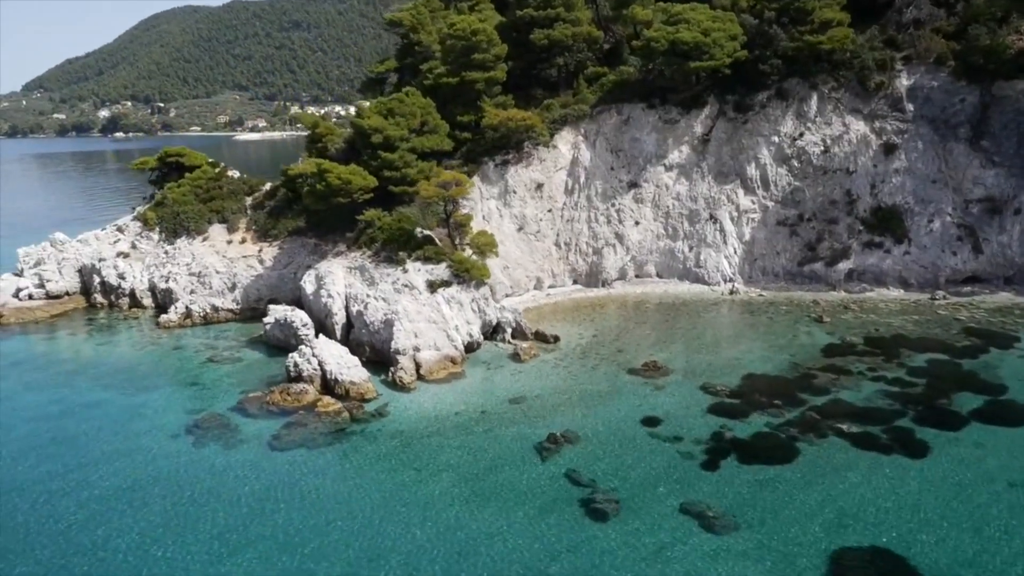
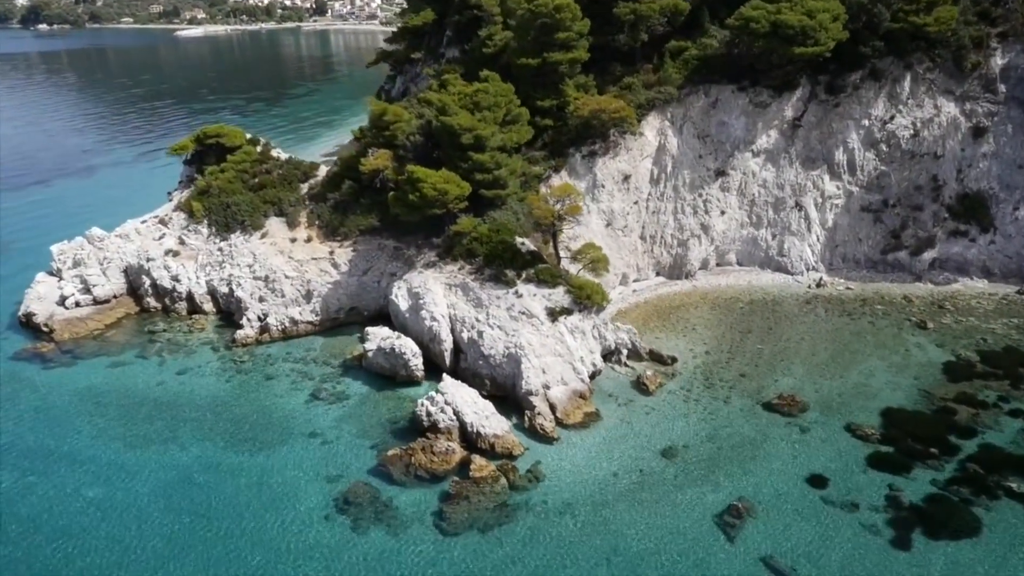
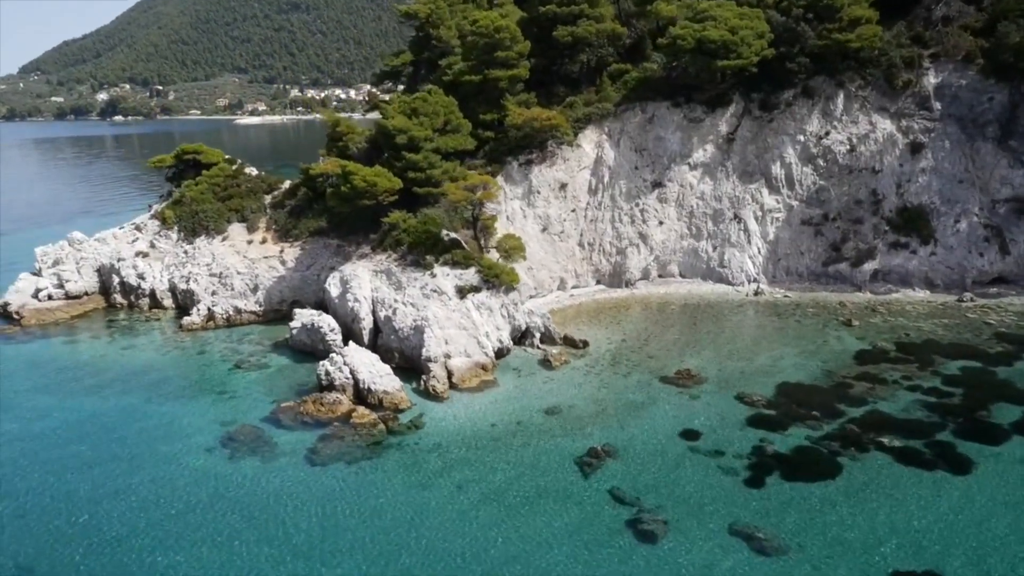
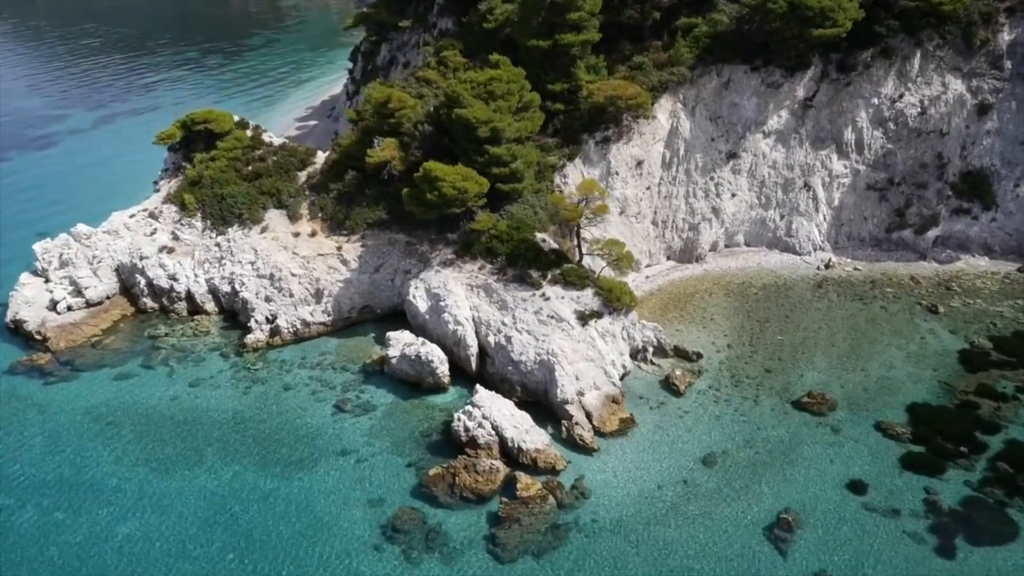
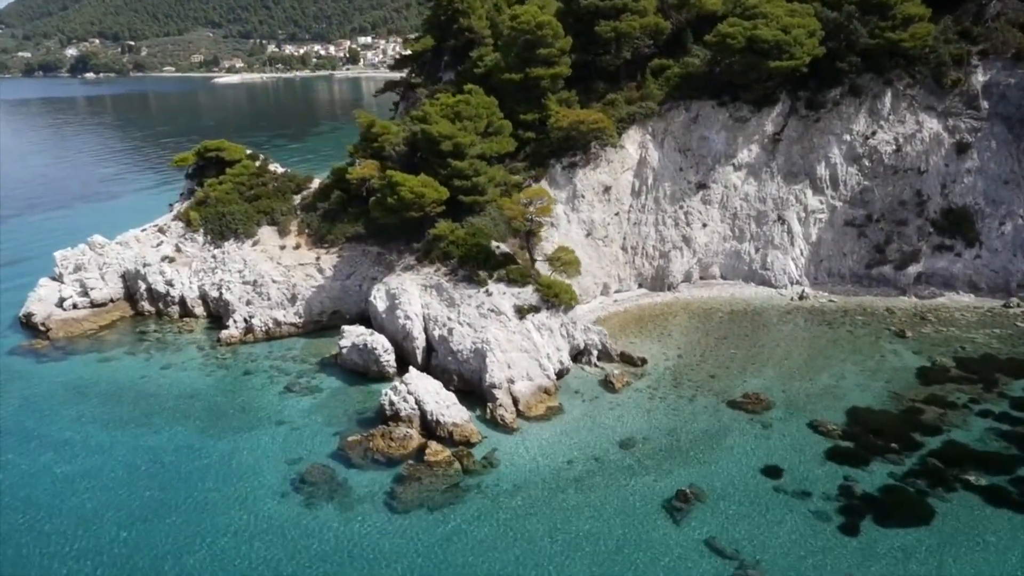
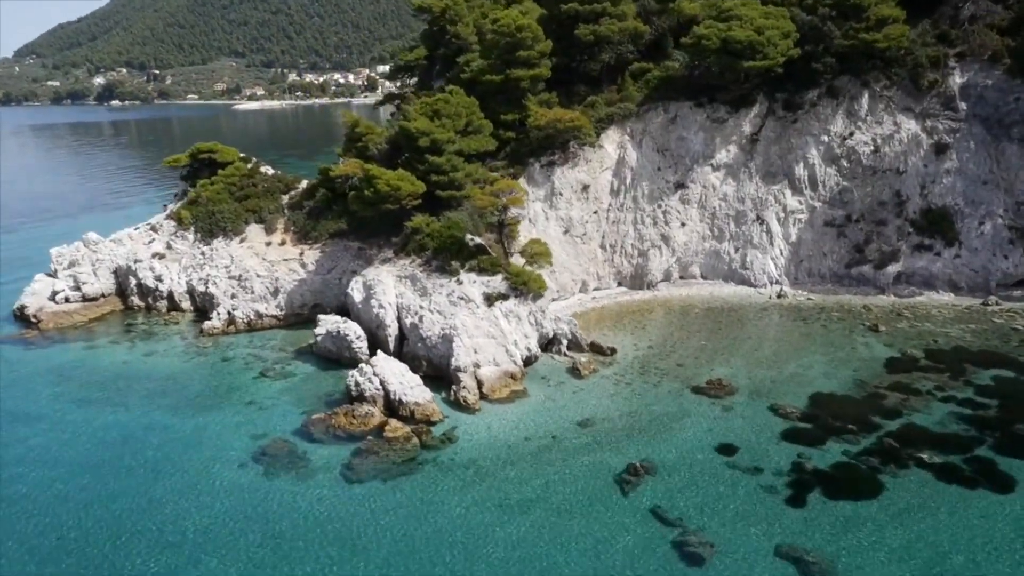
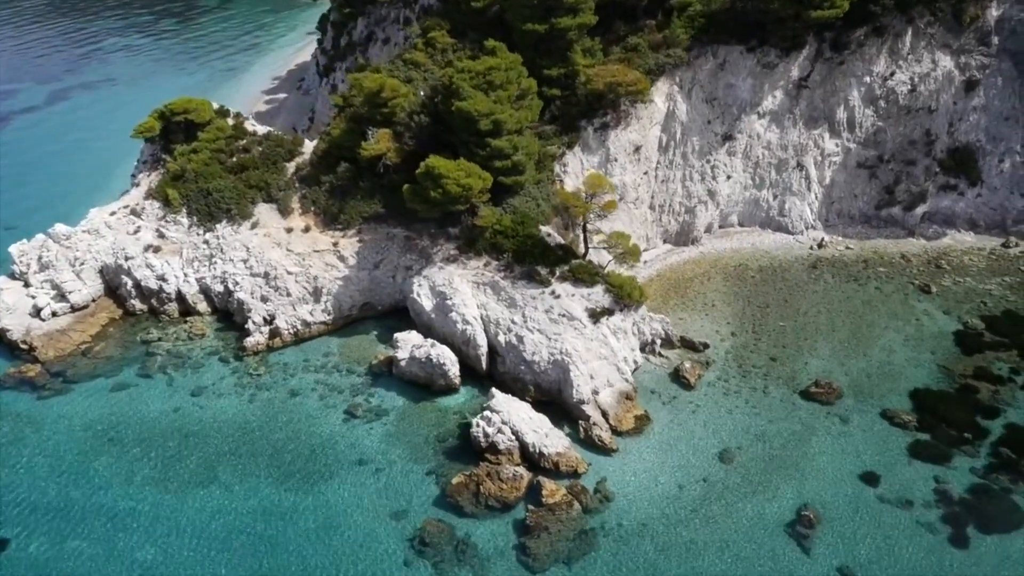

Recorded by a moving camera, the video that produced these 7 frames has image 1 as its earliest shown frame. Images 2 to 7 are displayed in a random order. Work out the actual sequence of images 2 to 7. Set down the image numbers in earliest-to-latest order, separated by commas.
3, 6, 5, 2, 4, 7
